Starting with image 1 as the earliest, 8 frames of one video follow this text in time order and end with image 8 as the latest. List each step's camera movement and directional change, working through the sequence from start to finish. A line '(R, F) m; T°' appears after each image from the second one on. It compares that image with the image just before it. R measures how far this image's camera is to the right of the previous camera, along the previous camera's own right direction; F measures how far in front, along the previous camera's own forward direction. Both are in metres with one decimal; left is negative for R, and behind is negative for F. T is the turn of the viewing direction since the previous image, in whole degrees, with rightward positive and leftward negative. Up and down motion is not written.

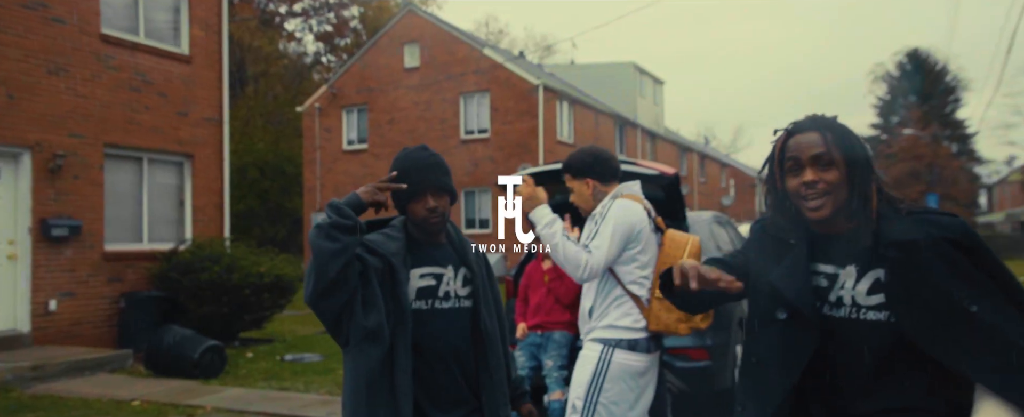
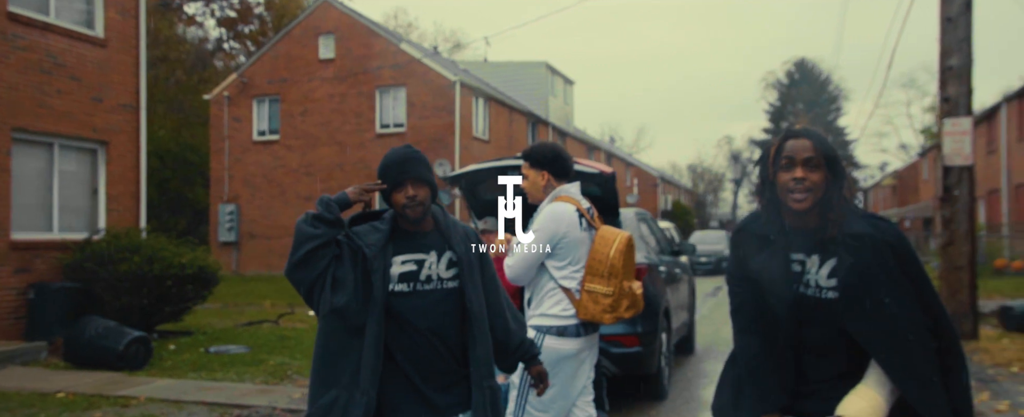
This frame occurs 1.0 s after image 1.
(-0.4, -0.4) m; +7°
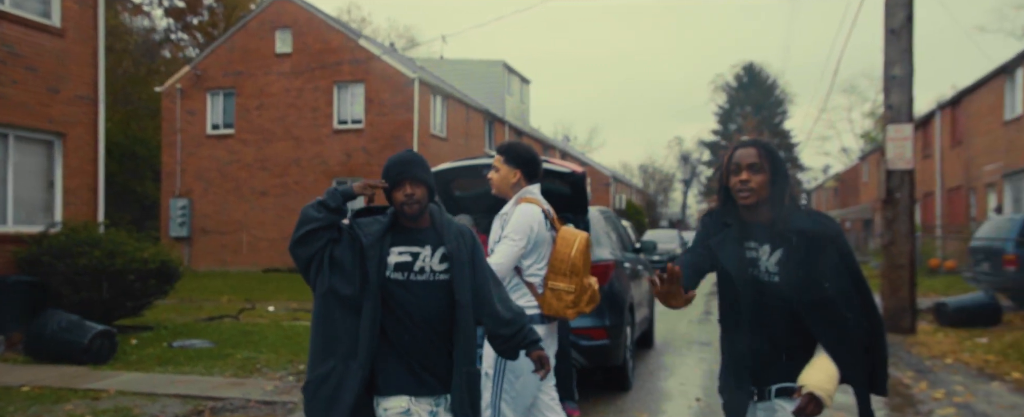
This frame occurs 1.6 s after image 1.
(-0.2, -0.3) m; +4°
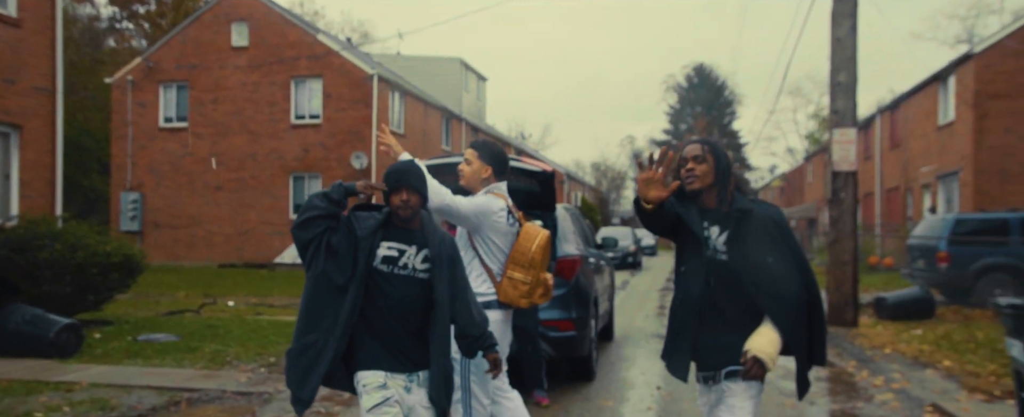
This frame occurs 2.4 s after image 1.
(-0.2, -0.3) m; +4°
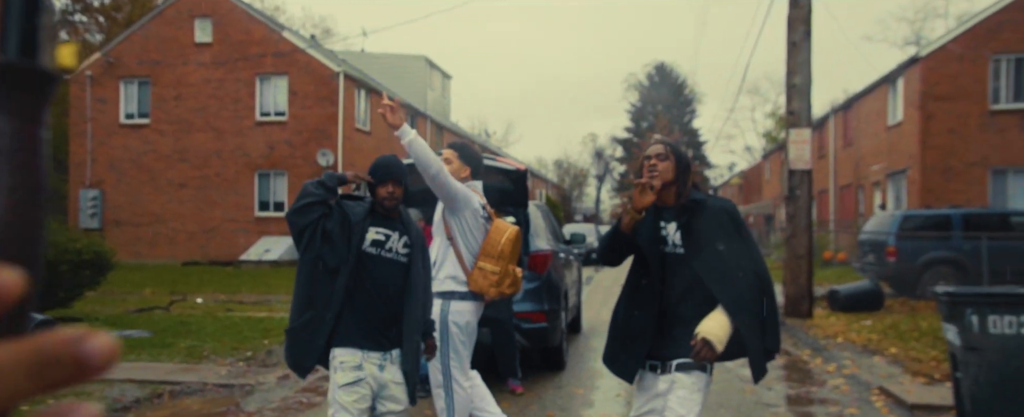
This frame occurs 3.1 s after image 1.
(-0.1, -0.3) m; +3°
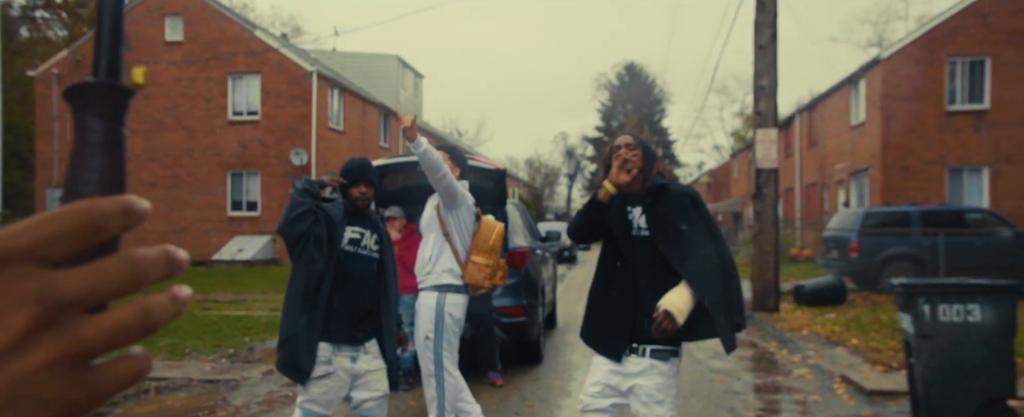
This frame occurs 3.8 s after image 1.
(-0.1, -0.3) m; +2°
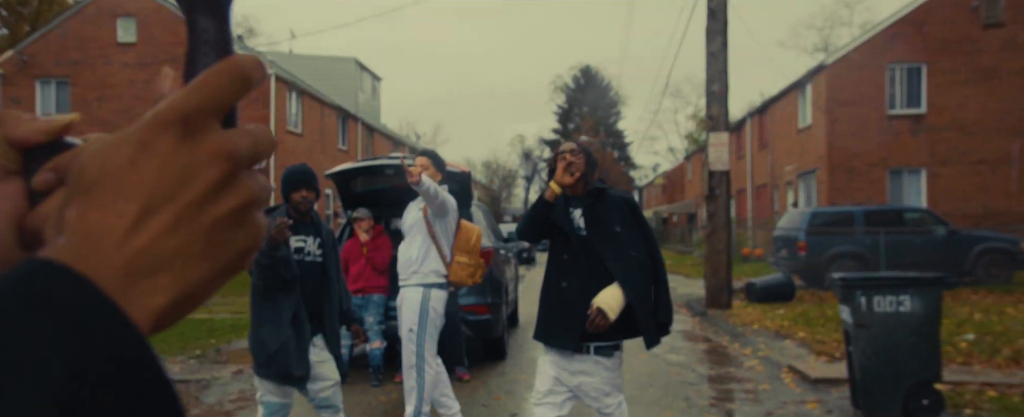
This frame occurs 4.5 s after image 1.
(-0.1, -0.3) m; +3°
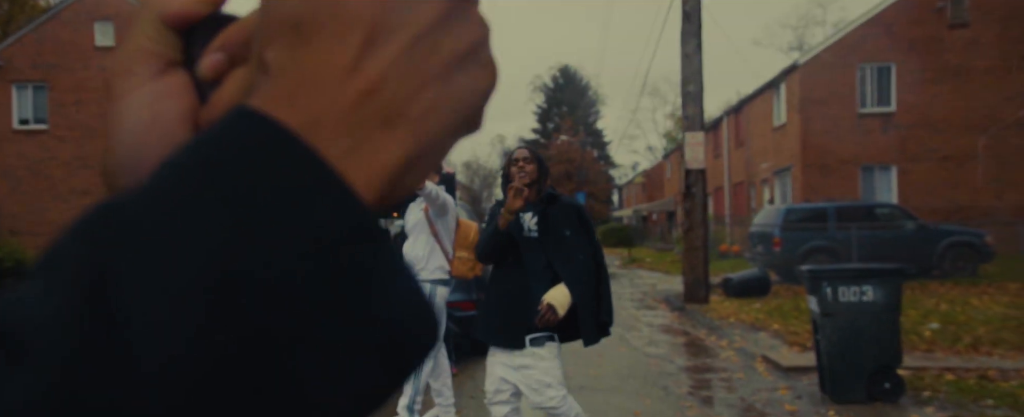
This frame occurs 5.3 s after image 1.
(0.0, -0.3) m; +1°
